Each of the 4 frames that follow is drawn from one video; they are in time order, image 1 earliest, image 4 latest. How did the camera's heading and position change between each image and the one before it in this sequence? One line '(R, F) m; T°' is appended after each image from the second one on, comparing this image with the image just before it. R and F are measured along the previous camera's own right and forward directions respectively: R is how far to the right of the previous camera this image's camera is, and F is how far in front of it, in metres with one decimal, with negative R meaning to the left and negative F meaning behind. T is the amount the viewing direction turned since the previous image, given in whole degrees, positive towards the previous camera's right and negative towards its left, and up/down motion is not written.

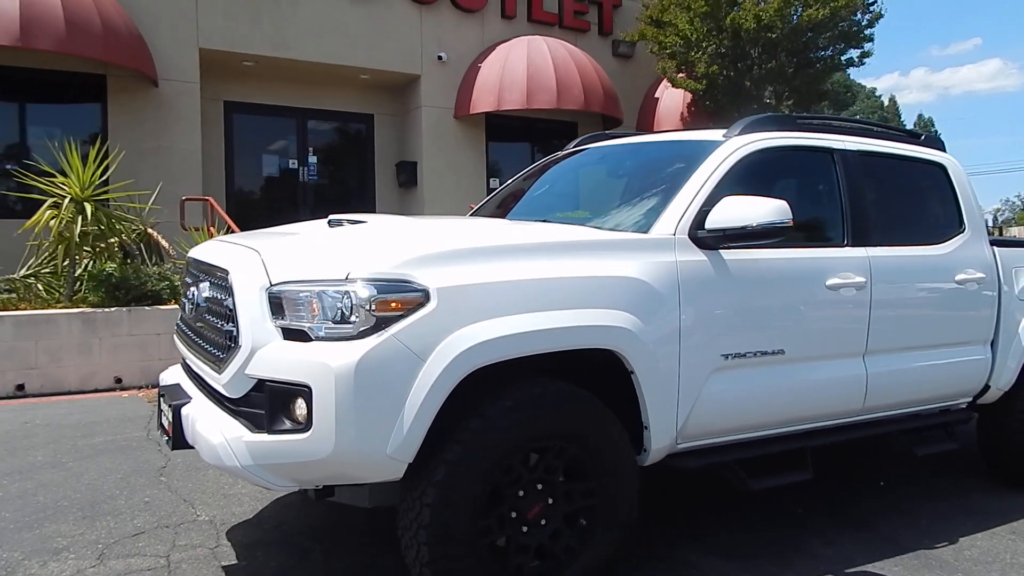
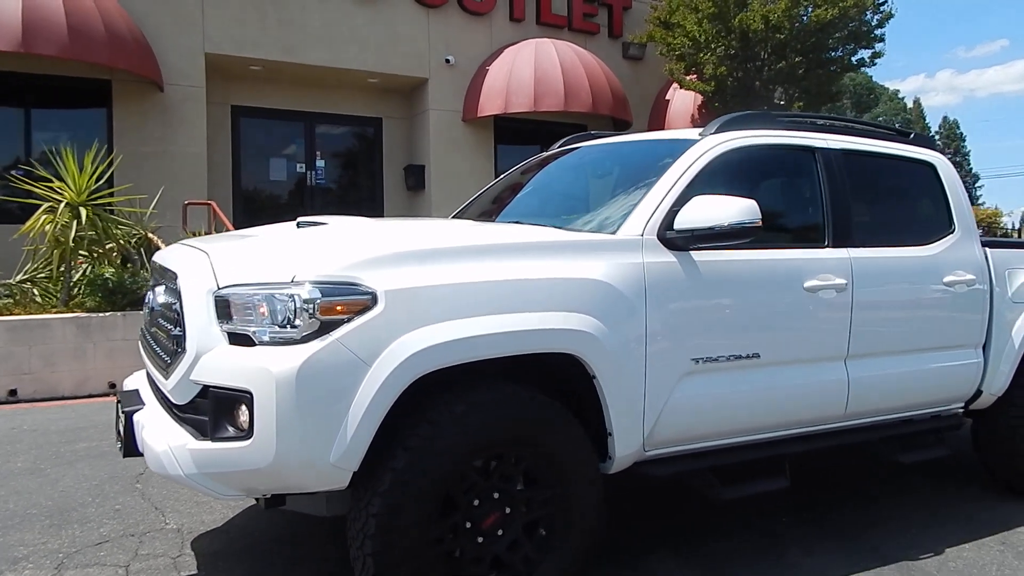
(+0.2, +0.1) m; -1°
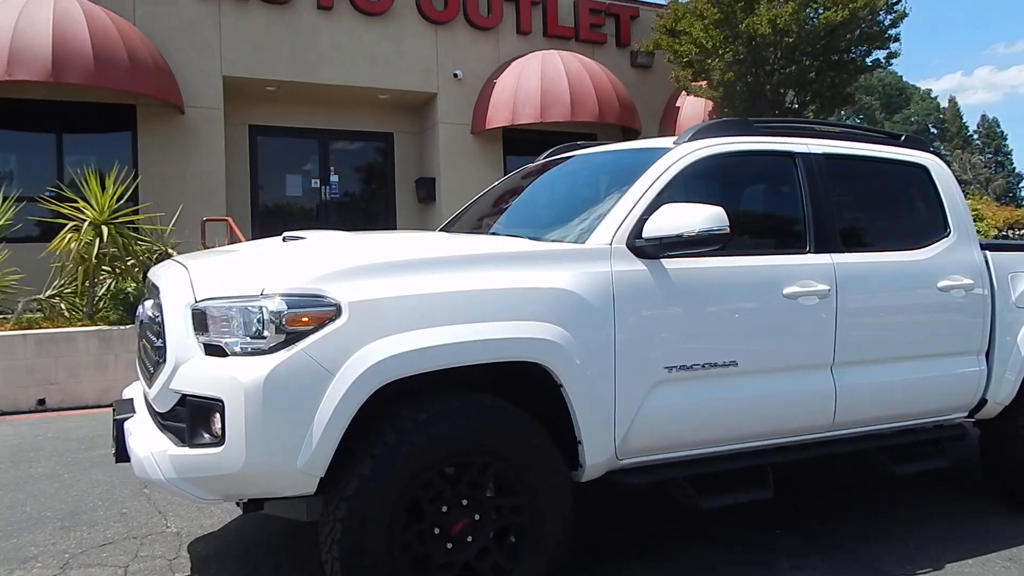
(+0.3, -0.1) m; -2°
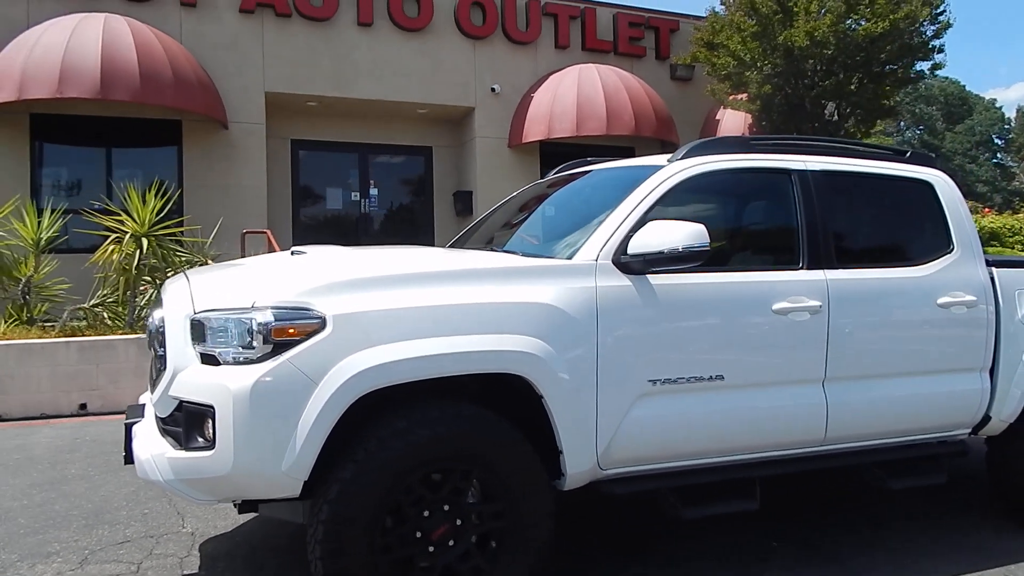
(+0.3, -0.1) m; -4°
